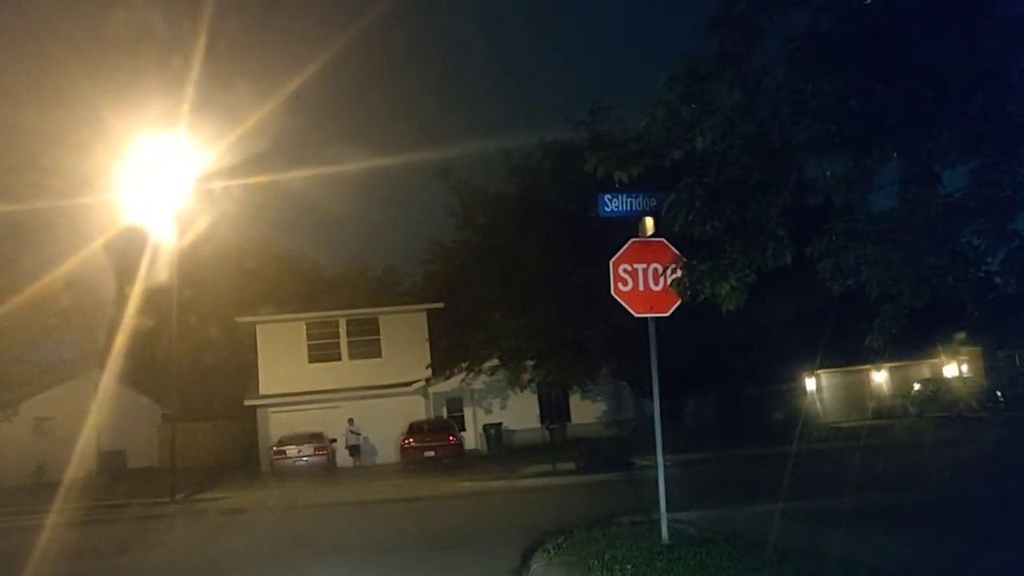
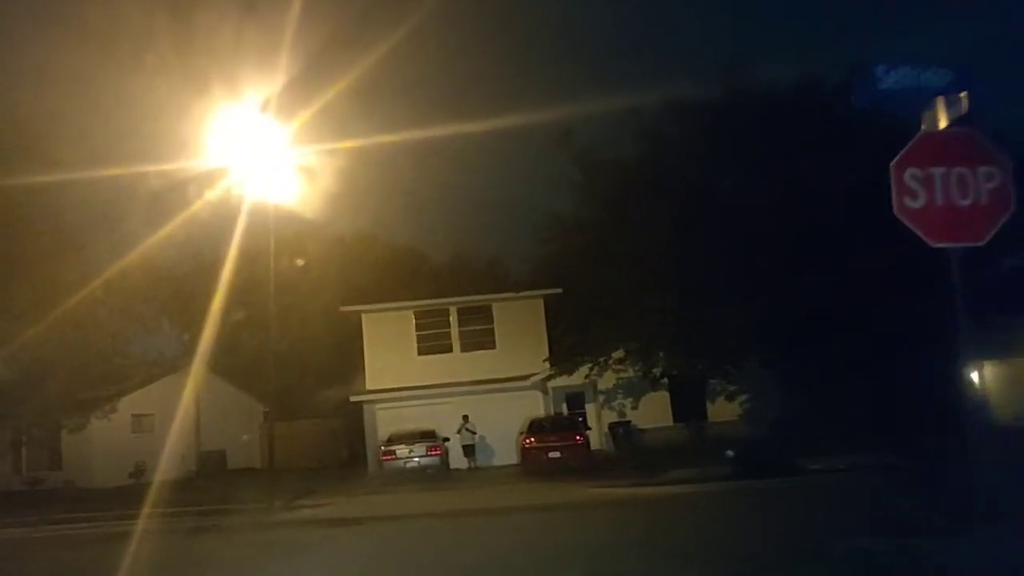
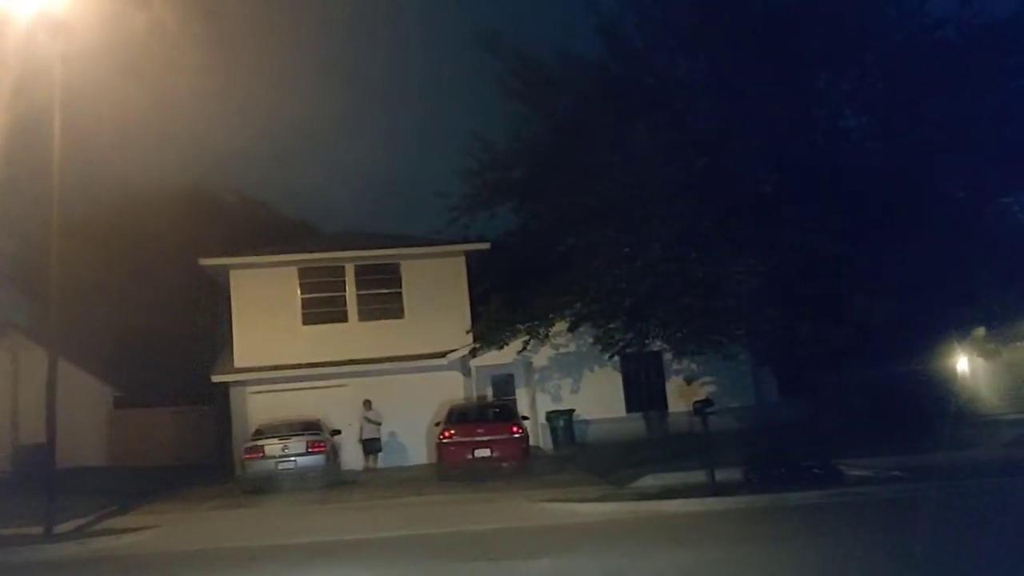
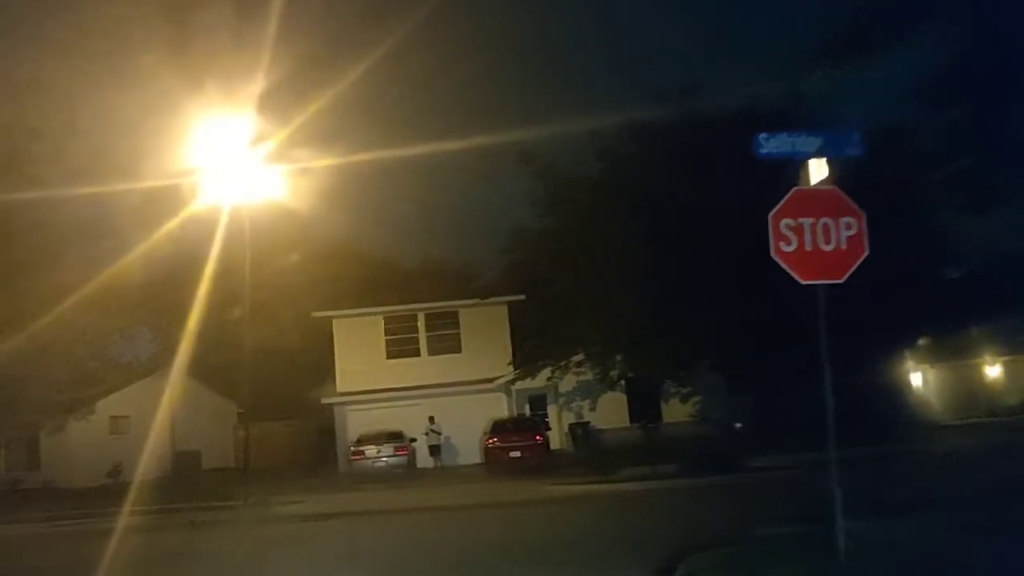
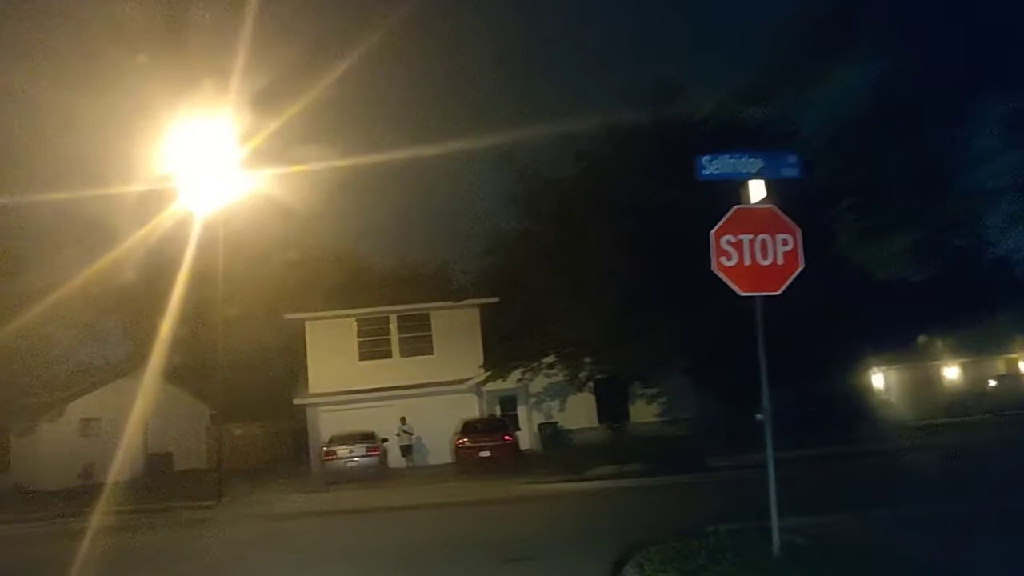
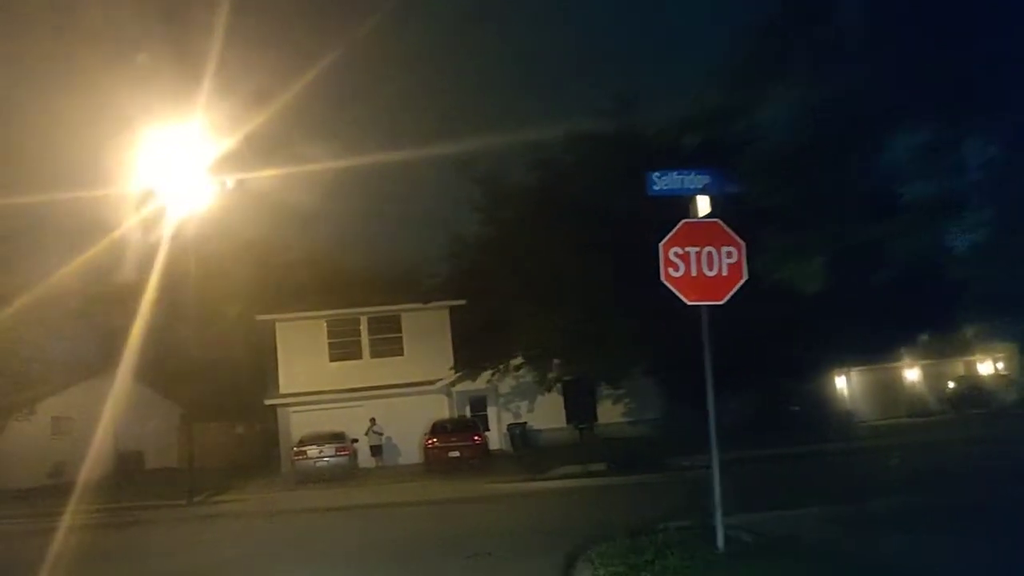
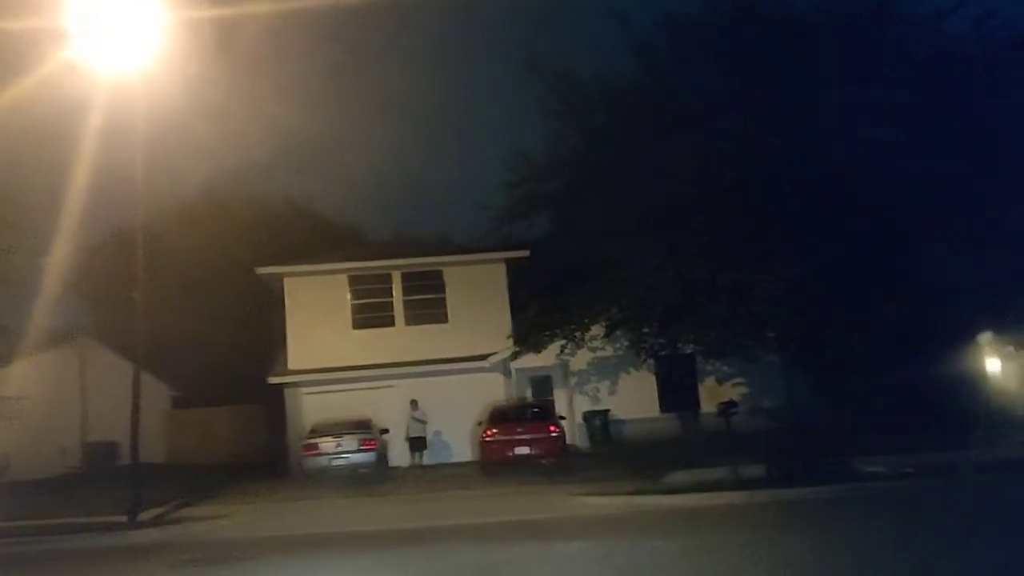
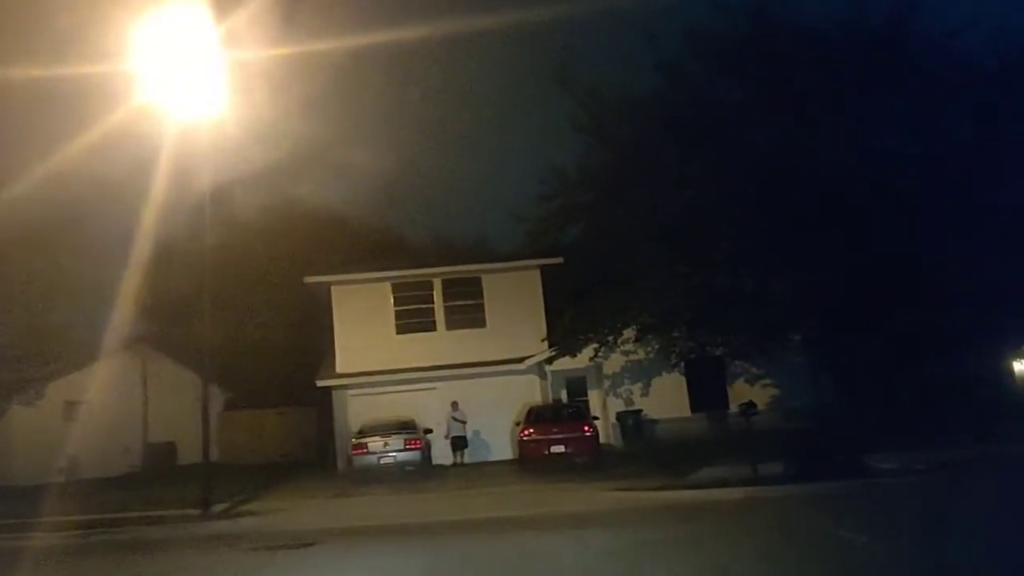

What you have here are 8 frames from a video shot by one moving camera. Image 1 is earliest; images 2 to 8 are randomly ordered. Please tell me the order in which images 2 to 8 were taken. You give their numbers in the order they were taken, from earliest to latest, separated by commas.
6, 5, 4, 2, 8, 7, 3
